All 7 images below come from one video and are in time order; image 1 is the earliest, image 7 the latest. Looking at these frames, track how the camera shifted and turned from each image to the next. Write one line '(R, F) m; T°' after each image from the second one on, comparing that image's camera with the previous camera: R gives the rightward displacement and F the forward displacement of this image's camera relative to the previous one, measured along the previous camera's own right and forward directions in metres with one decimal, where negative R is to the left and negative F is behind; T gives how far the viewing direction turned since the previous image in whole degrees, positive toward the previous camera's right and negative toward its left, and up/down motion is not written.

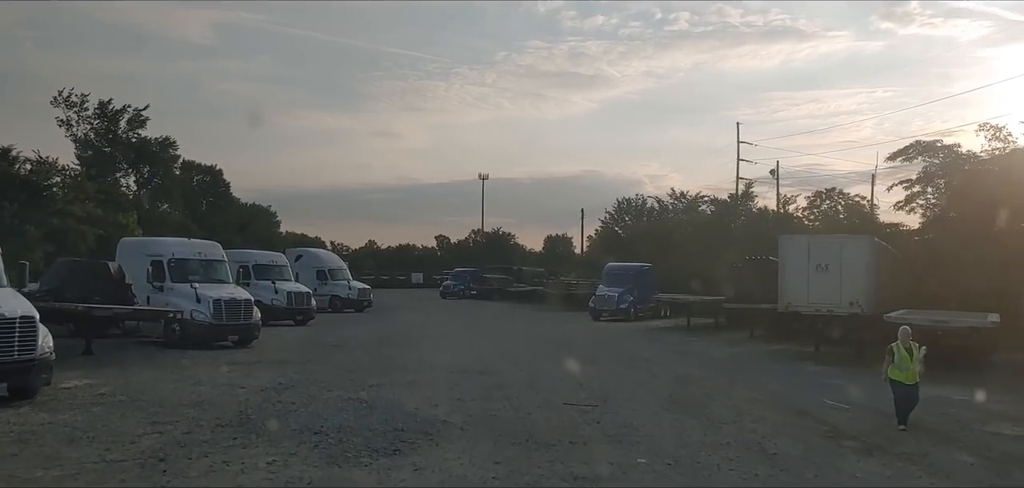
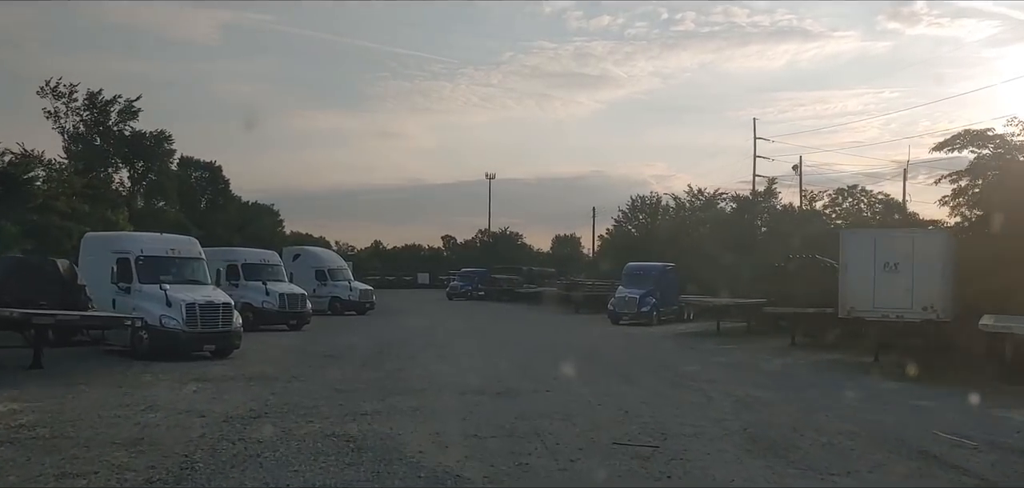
(-0.3, +3.1) m; 0°
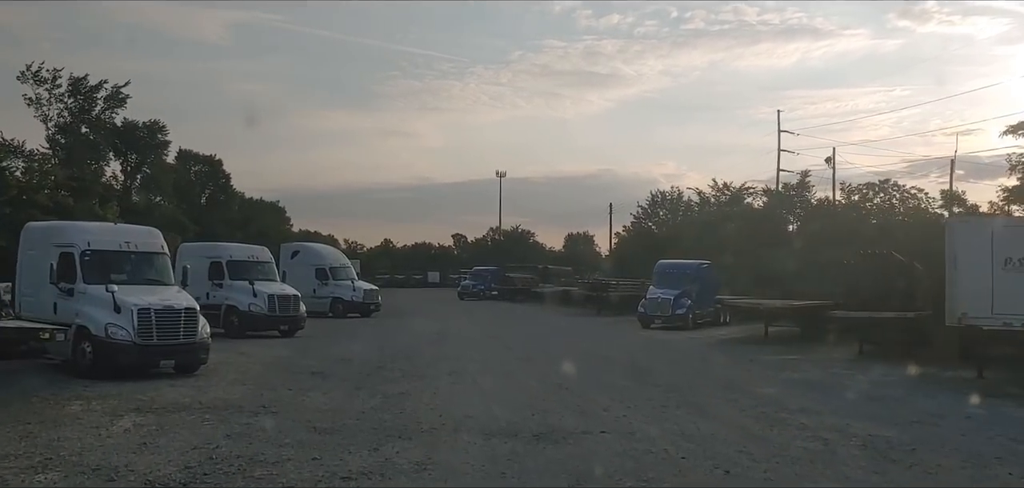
(-0.4, +3.8) m; -1°
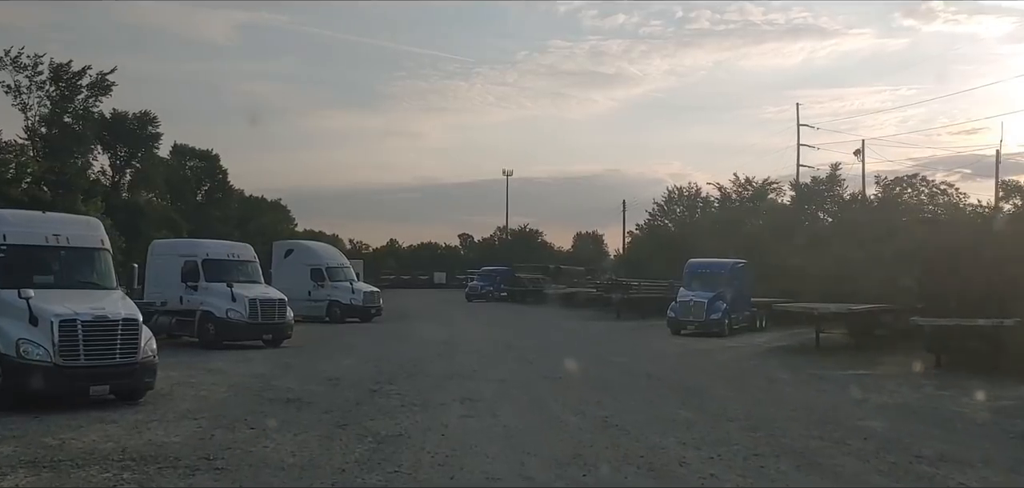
(-0.3, +3.5) m; 0°
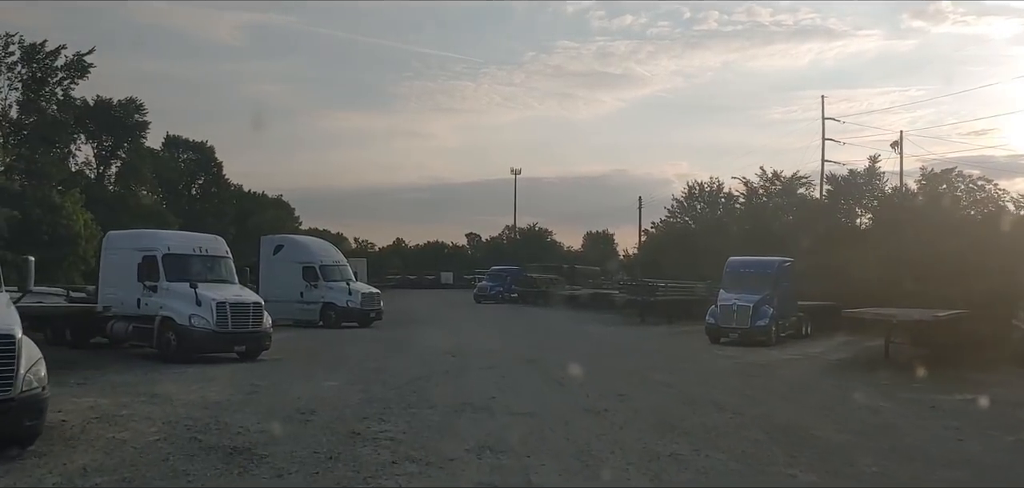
(-0.3, +3.9) m; 0°
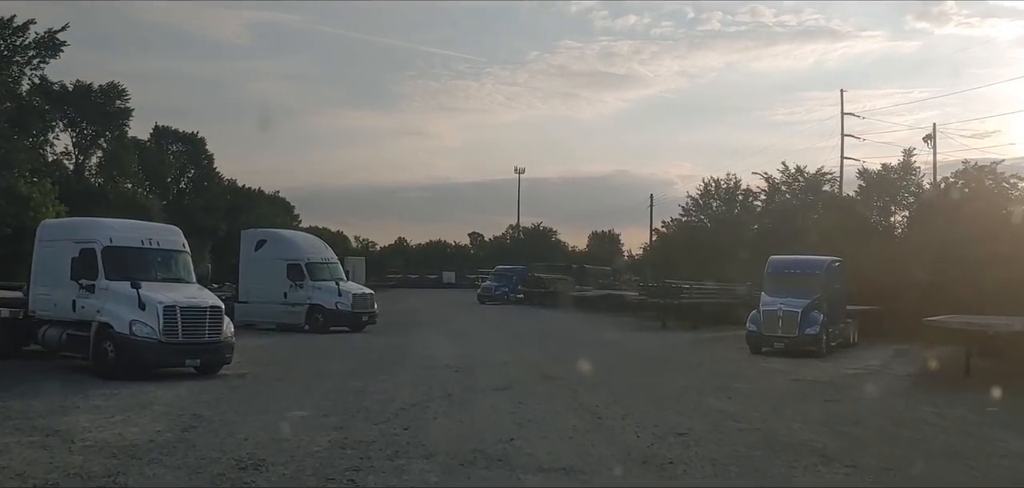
(-0.3, +3.5) m; 0°
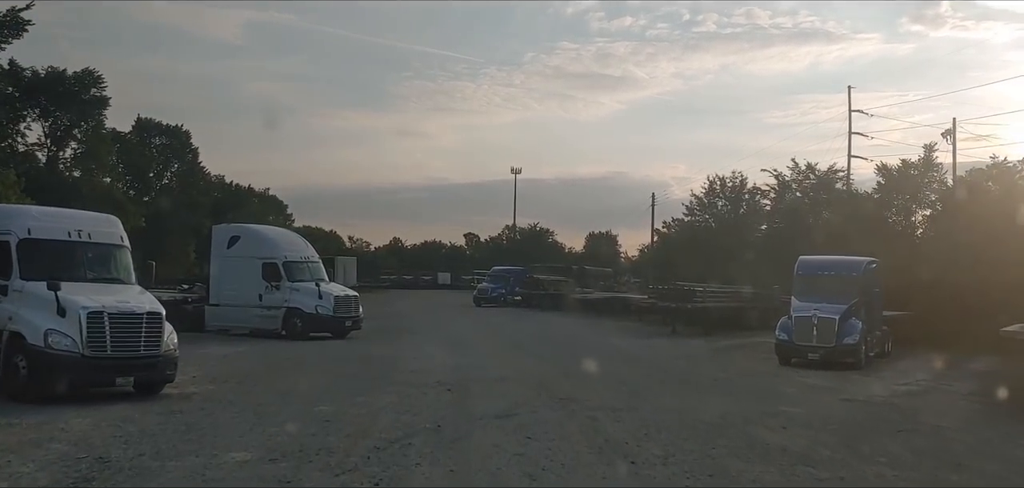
(-0.1, +2.7) m; 0°
